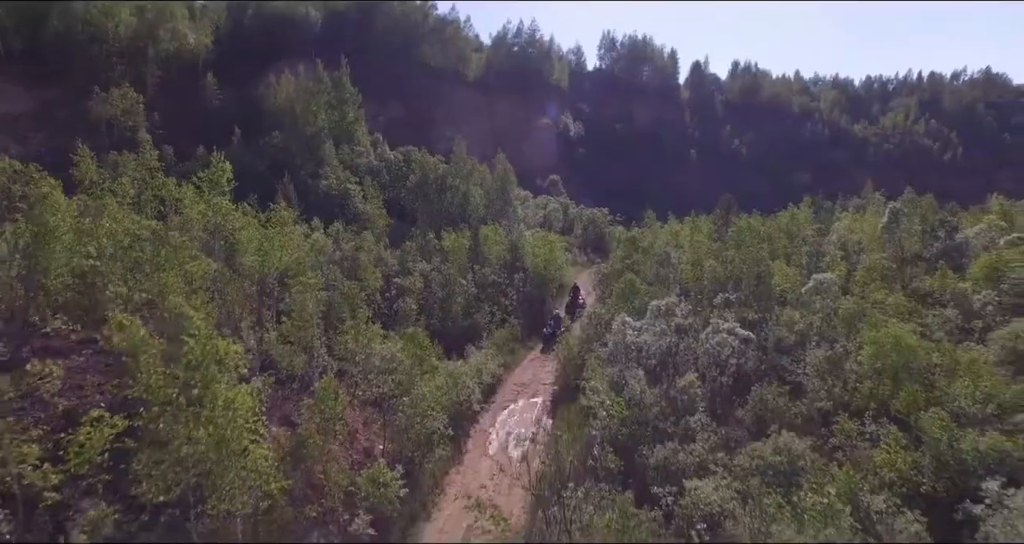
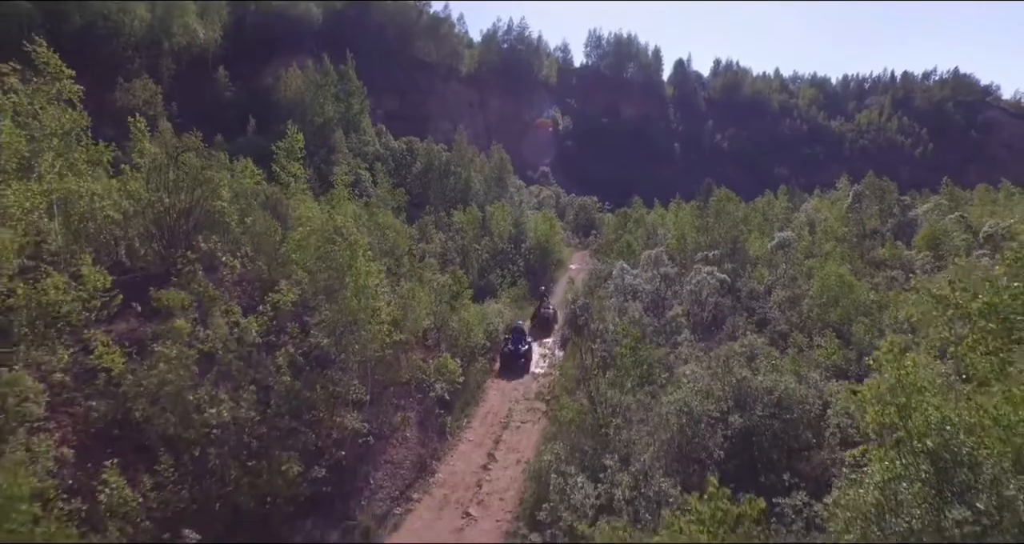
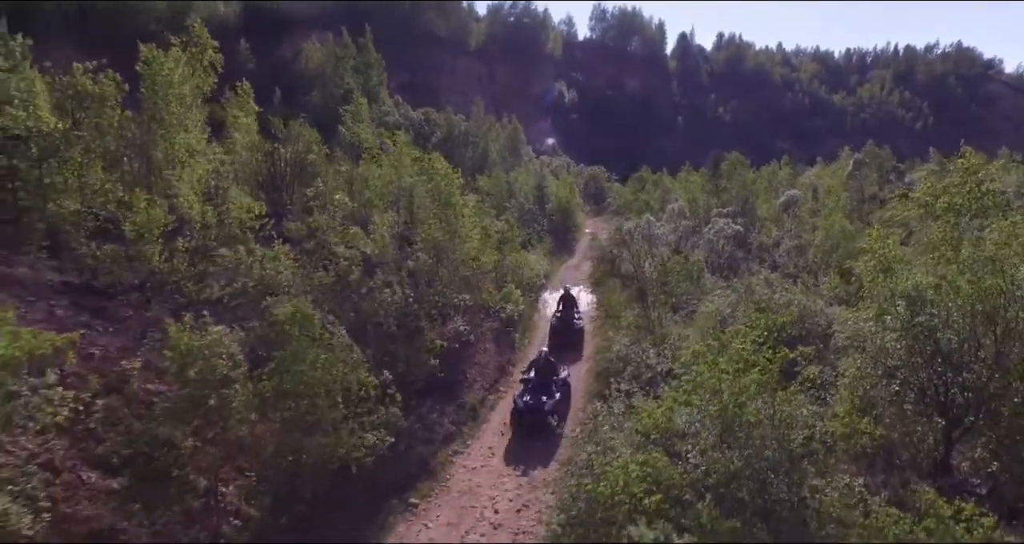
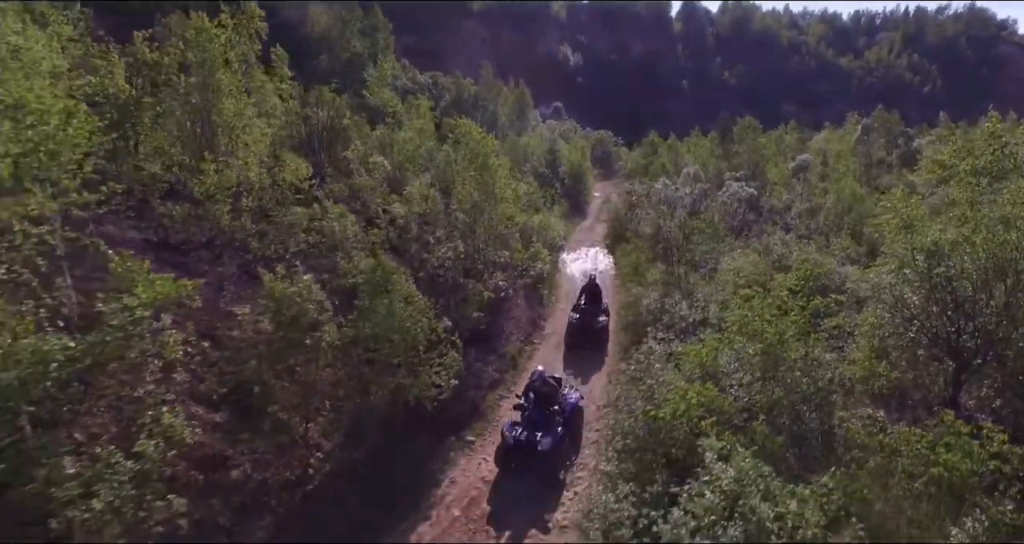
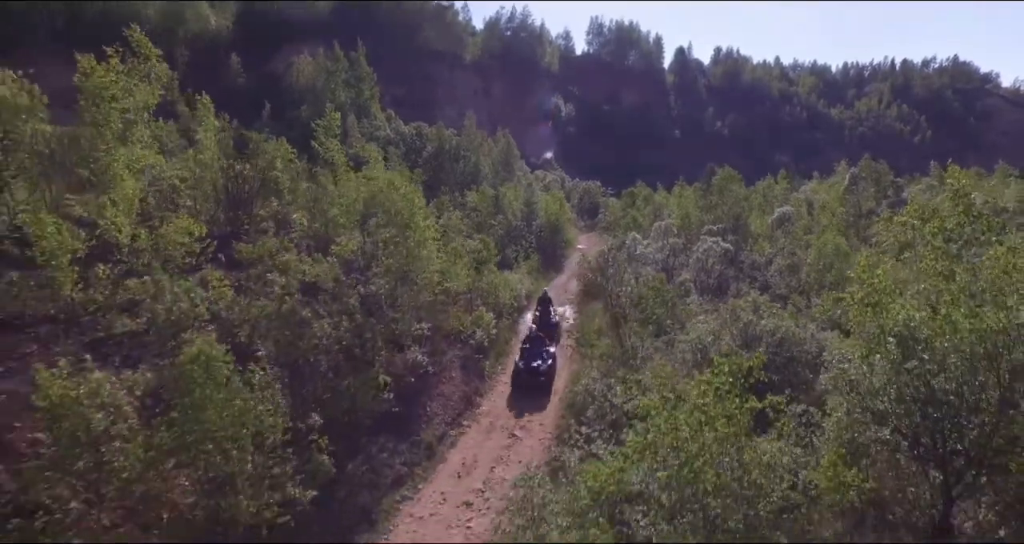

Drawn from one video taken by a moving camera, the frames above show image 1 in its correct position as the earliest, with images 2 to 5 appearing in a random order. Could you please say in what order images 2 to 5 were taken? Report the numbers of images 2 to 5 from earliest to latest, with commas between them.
2, 5, 3, 4
